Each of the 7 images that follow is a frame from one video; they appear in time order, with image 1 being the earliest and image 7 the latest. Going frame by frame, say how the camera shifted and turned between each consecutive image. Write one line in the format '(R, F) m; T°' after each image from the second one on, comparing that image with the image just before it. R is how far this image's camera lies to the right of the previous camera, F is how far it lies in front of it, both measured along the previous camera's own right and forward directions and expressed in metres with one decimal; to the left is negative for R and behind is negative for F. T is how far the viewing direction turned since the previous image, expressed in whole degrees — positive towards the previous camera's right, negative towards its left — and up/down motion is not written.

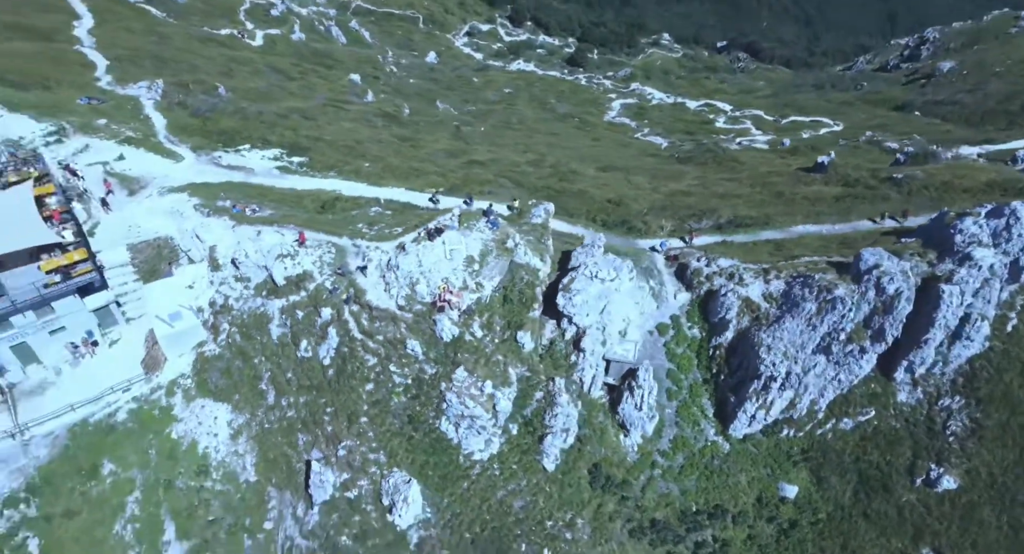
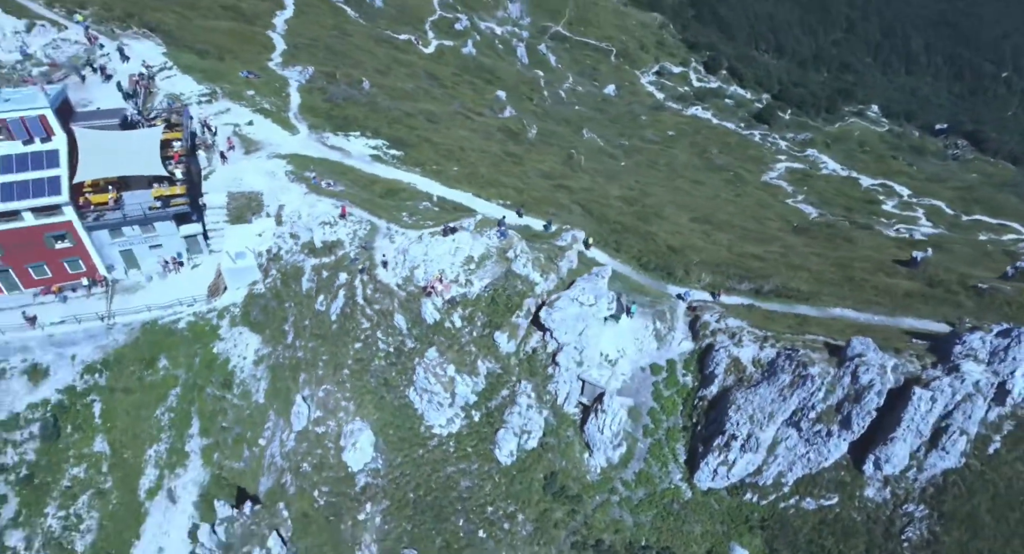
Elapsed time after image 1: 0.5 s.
(+9.8, -4.1) m; -12°
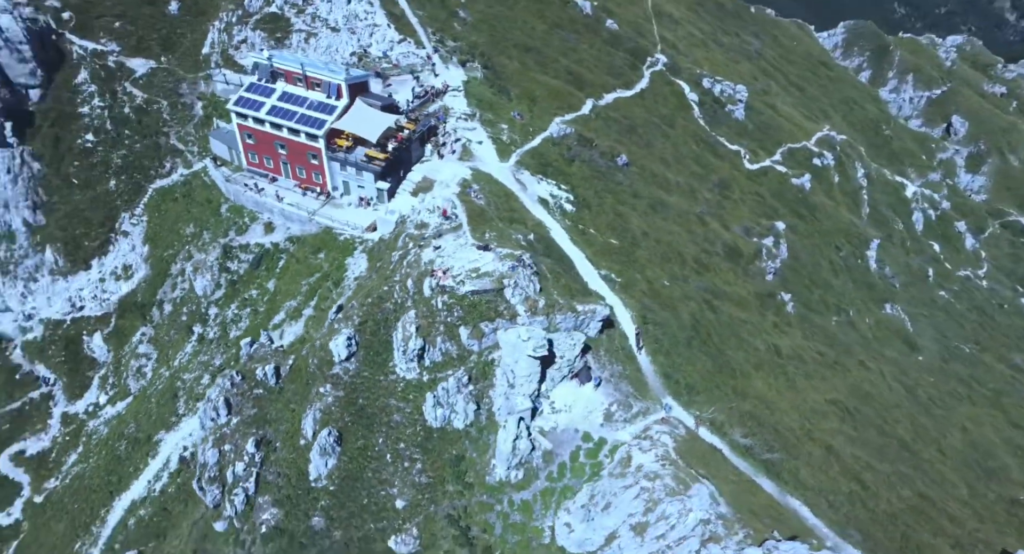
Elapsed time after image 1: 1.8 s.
(+30.6, -5.2) m; -31°
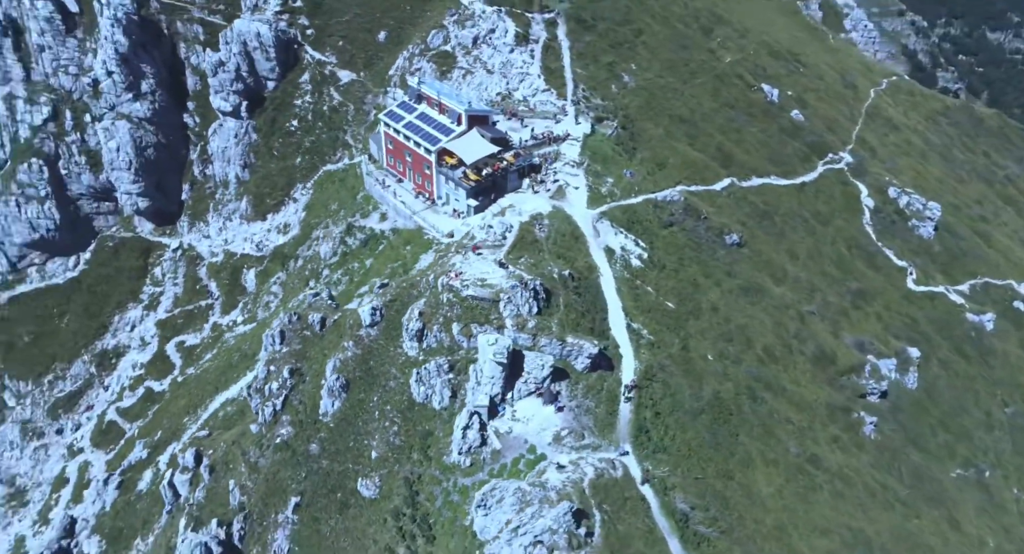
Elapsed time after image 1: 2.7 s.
(+23.1, -5.1) m; -20°
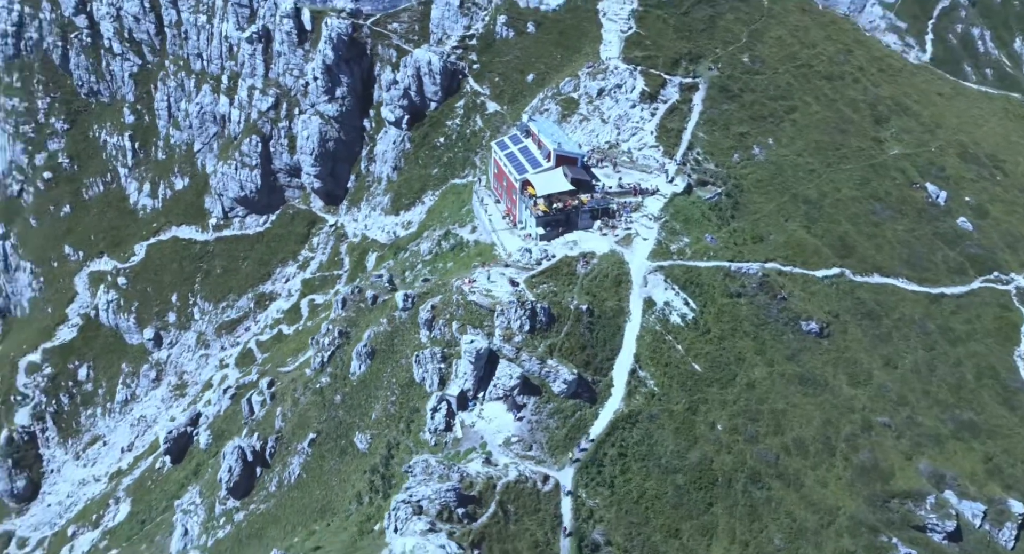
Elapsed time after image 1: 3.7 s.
(+26.0, -4.5) m; -20°
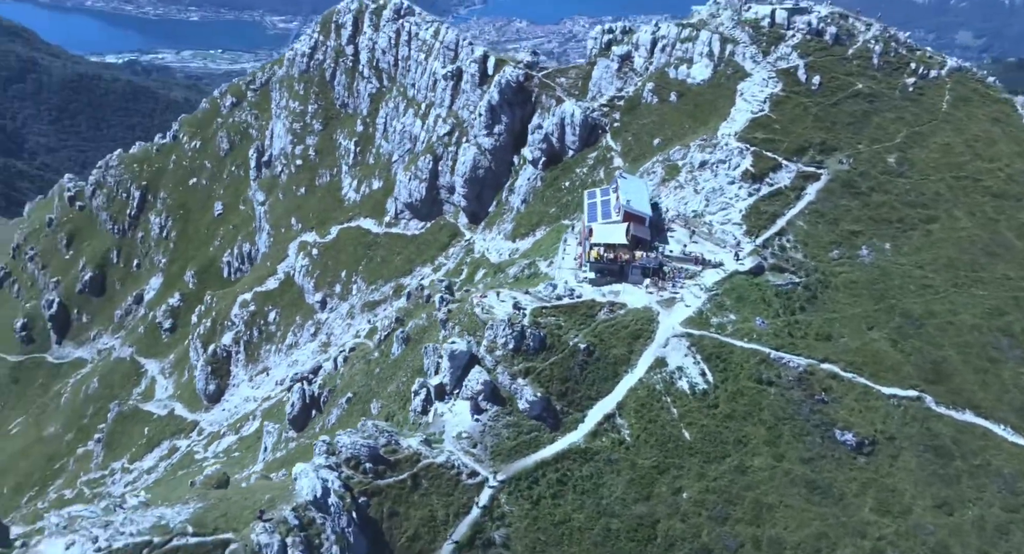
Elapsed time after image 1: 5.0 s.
(+31.6, -4.9) m; -21°
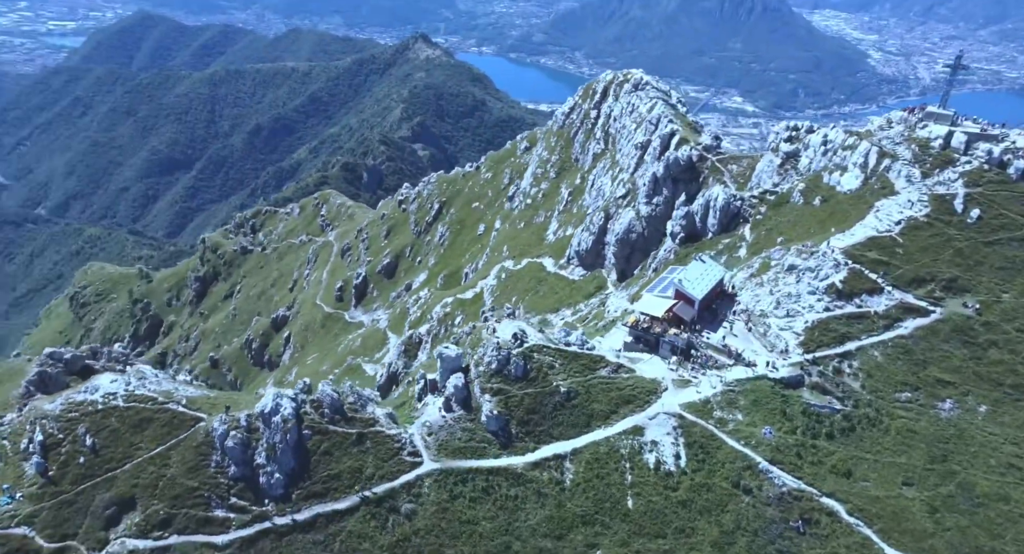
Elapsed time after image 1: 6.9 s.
(+43.3, -2.7) m; -26°
